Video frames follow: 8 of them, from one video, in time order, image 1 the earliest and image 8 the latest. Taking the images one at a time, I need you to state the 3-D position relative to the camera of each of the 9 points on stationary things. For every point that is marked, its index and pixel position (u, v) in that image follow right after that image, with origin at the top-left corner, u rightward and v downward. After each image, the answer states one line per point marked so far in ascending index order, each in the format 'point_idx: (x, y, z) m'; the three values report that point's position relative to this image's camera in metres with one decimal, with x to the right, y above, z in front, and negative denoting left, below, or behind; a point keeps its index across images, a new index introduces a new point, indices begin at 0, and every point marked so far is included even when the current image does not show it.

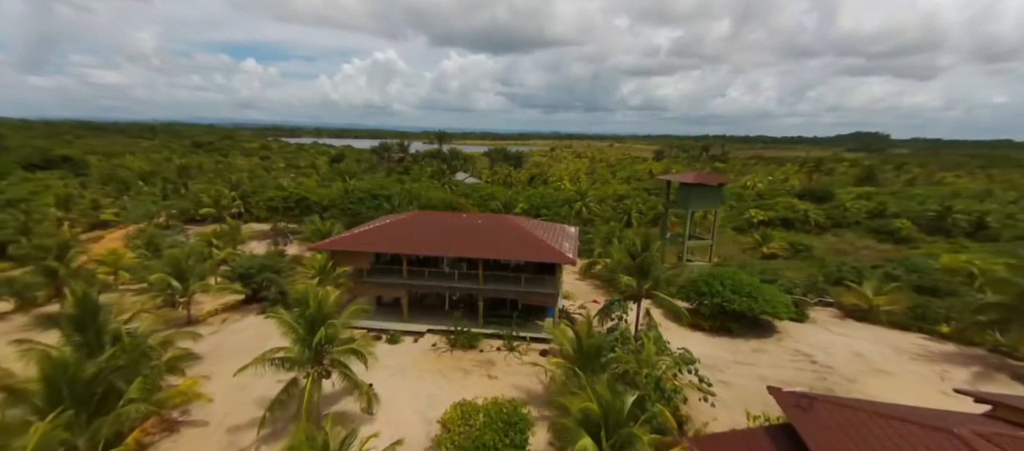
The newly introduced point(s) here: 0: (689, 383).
0: (+7.7, -6.8, +19.2) m
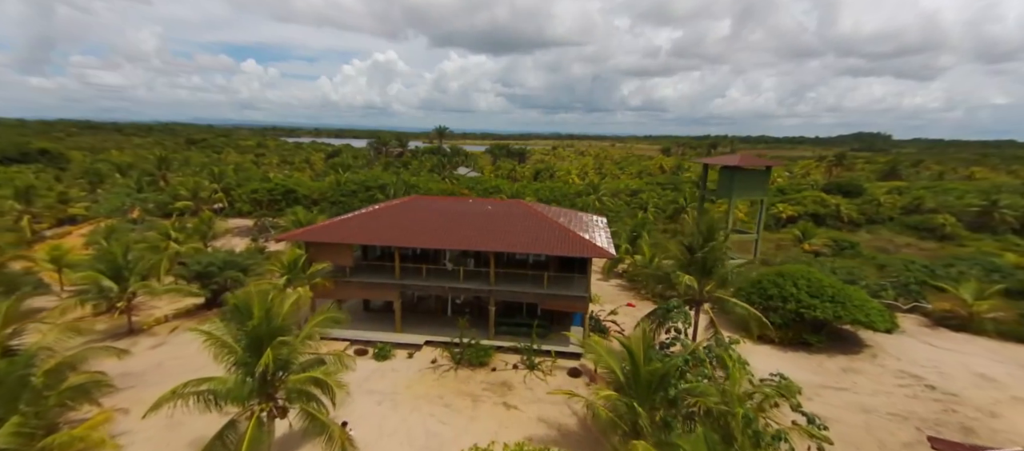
0: (+8.6, -6.1, +13.6) m
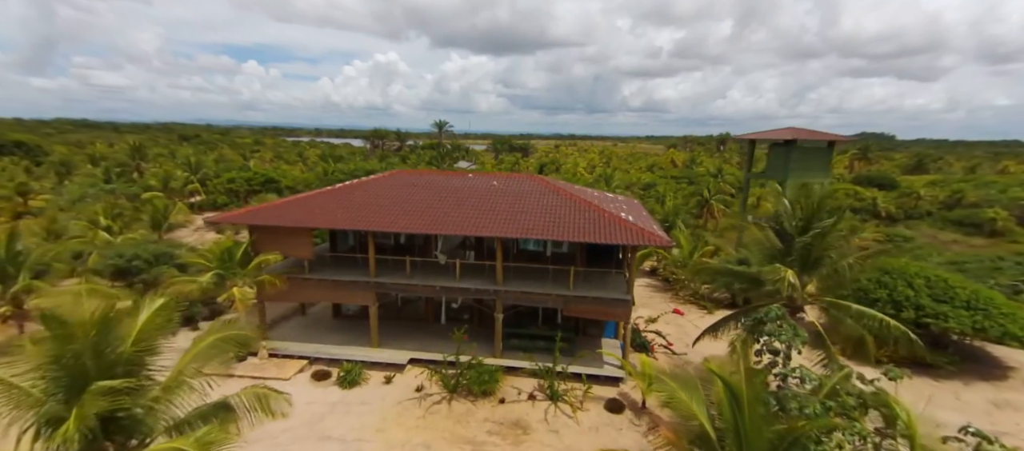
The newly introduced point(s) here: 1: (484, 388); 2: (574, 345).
0: (+9.1, -5.3, +7.9) m
1: (-0.9, -5.4, +14.8) m
2: (+2.3, -4.5, +16.7) m
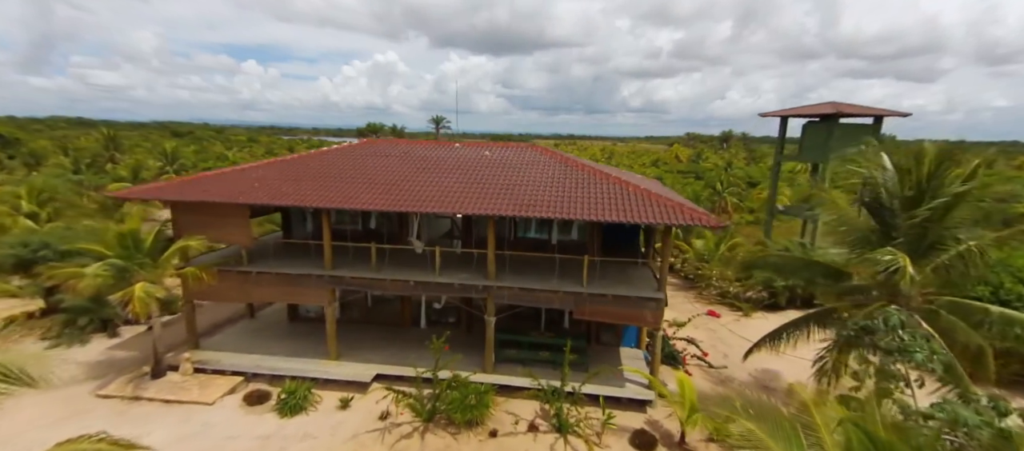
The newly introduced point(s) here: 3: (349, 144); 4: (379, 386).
0: (+9.0, -4.7, +4.2) m
1: (-1.1, -4.8, +11.1) m
2: (+2.2, -3.9, +13.0) m
3: (-5.8, +2.9, +15.8) m
4: (-3.8, -4.5, +12.6) m
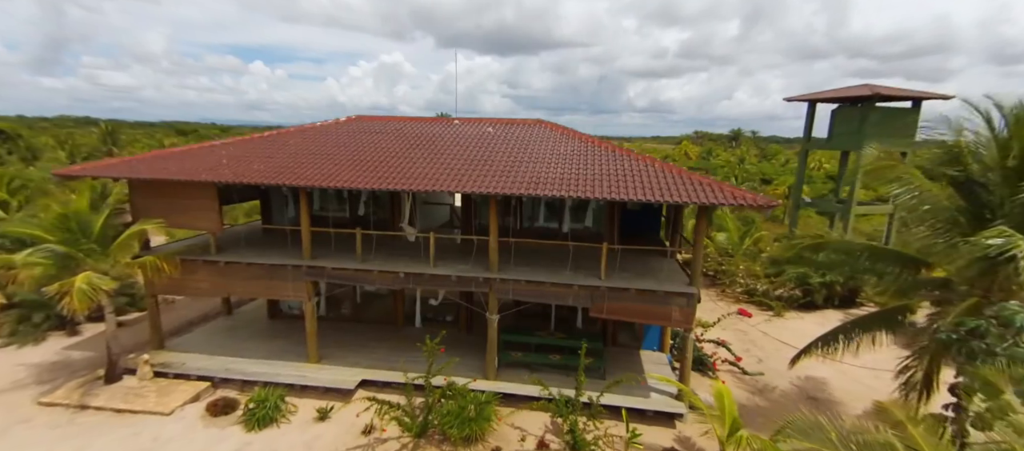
0: (+9.1, -4.3, +2.4) m
1: (-0.9, -4.4, +9.4) m
2: (+2.3, -3.5, +11.2) m
3: (-5.6, +3.3, +14.1) m
4: (-3.6, -4.1, +10.9) m
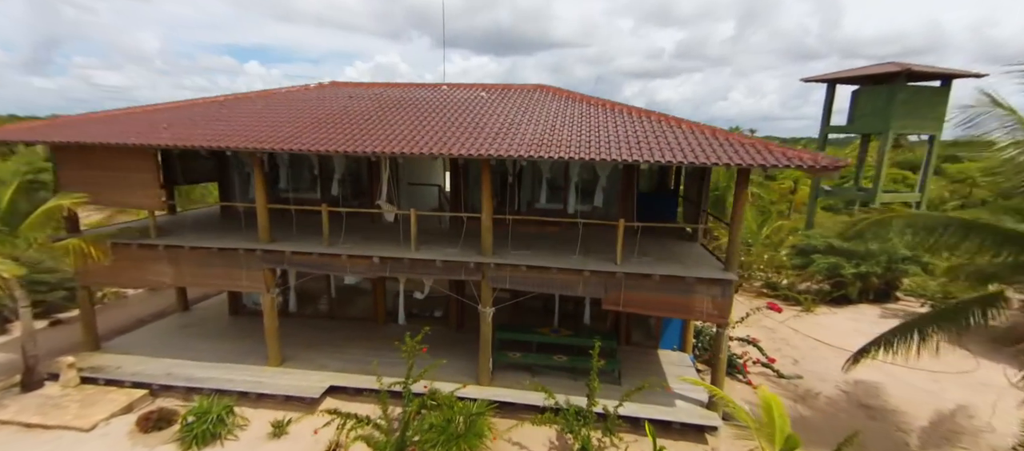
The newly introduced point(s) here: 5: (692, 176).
0: (+9.1, -3.8, +0.7) m
1: (-1.0, -3.8, +7.5) m
2: (+2.3, -2.9, +9.4) m
3: (-5.7, +3.8, +12.3) m
4: (-3.7, -3.6, +9.1) m
5: (+4.6, +1.2, +11.5) m
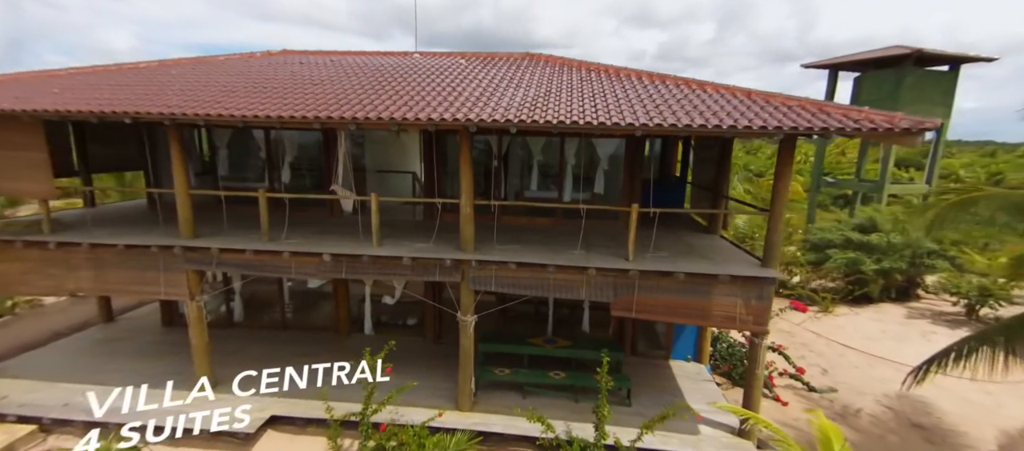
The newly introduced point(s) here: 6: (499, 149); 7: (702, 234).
0: (+9.1, -3.5, -0.8) m
1: (-1.1, -3.7, +5.8) m
2: (+2.1, -2.7, +7.8) m
3: (-6.1, +3.9, +10.4) m
4: (-3.9, -3.5, +7.2) m
5: (+4.3, +1.5, +9.9) m
6: (-0.3, +1.6, +9.4) m
7: (+3.5, +0.1, +8.4) m
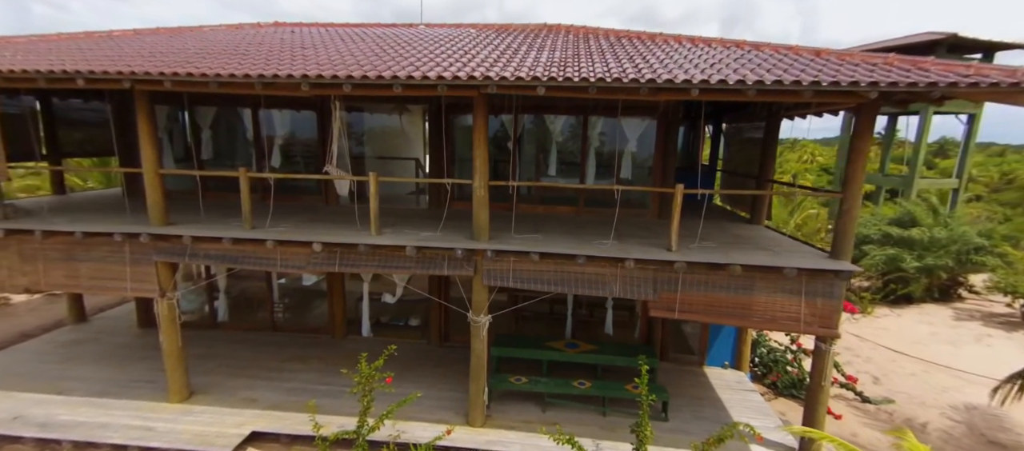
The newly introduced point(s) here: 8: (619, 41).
0: (+9.4, -3.3, -1.8) m
1: (-0.9, -3.4, +4.7) m
2: (+2.4, -2.5, +6.7) m
3: (-5.8, +4.2, +9.4) m
4: (-3.6, -3.2, +6.2) m
5: (+4.6, +1.7, +8.8) m
6: (0.0, +1.8, +8.3) m
7: (+3.8, +0.3, +7.3) m
8: (+1.8, +3.1, +7.6) m
